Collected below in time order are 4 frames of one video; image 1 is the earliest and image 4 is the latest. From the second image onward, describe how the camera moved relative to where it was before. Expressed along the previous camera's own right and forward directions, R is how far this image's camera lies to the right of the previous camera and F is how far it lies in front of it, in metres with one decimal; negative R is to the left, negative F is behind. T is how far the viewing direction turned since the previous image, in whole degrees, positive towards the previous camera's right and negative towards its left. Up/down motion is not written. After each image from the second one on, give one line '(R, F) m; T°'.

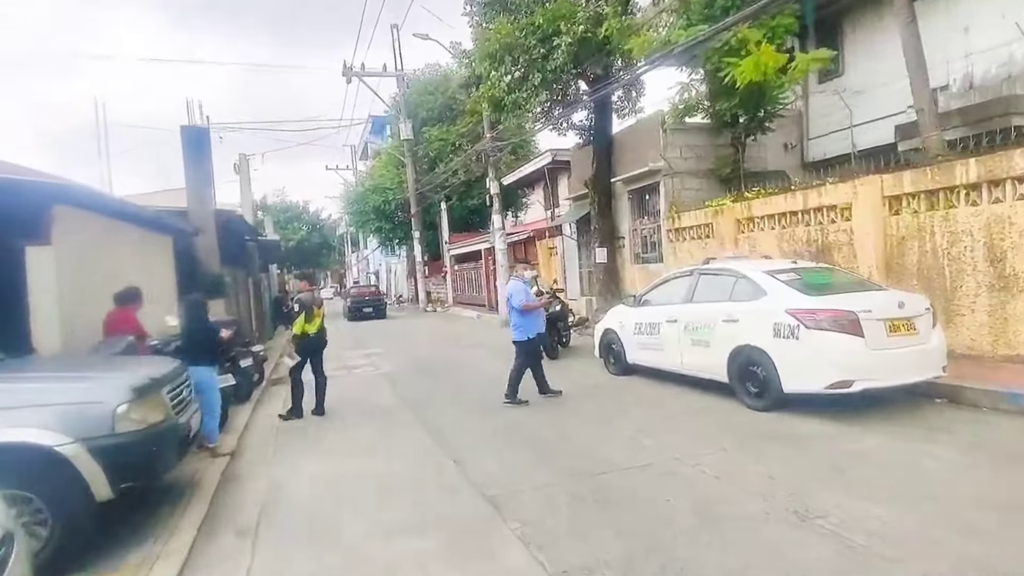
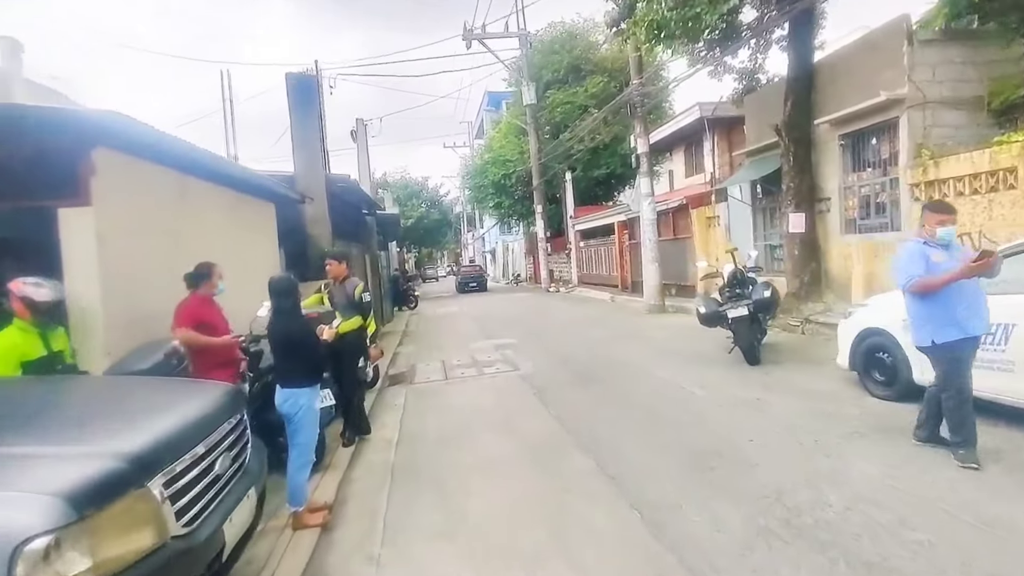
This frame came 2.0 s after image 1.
(-1.1, +2.8) m; -11°
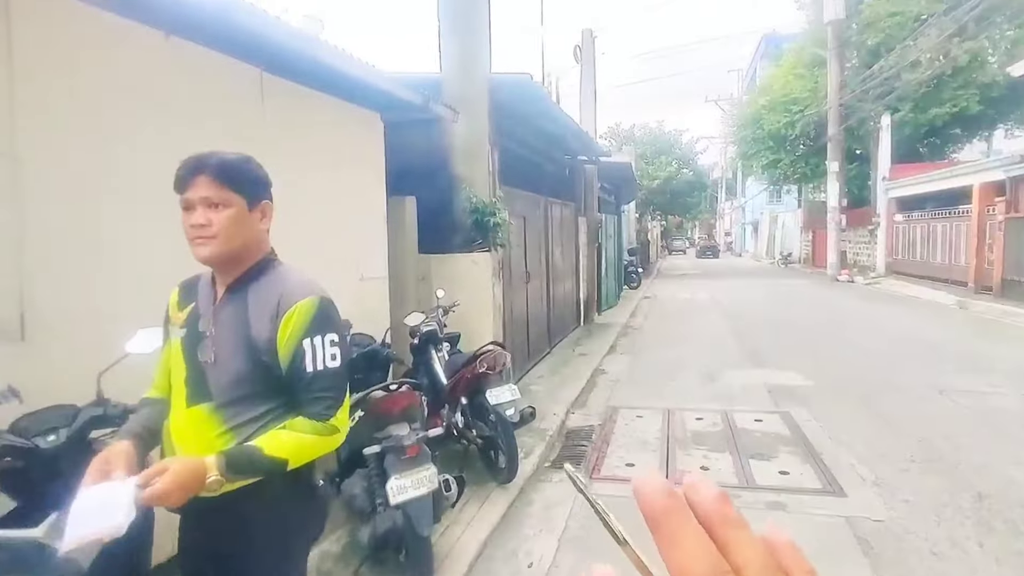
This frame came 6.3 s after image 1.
(-0.5, +5.1) m; -24°
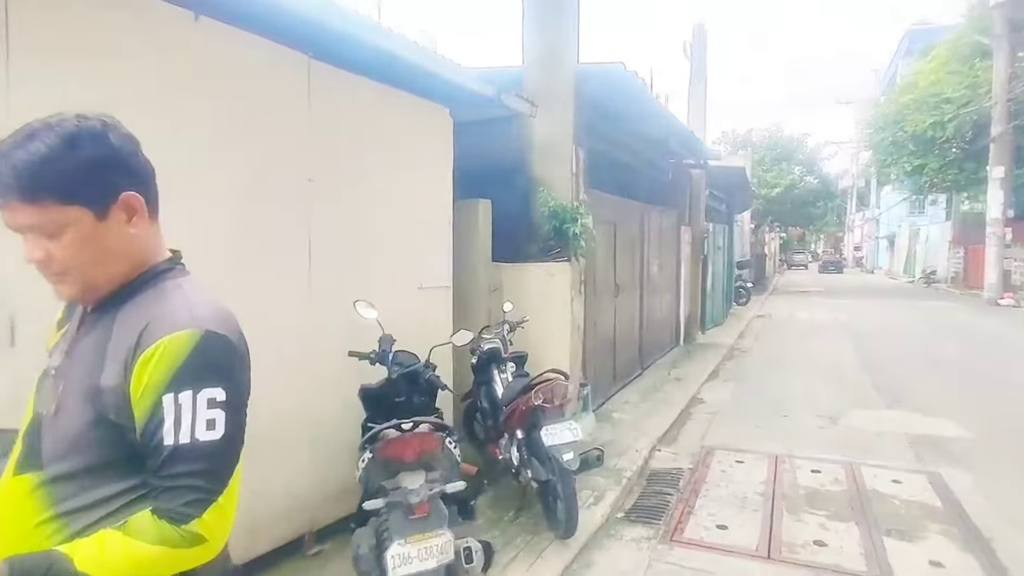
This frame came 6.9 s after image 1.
(+0.2, +0.7) m; -10°
